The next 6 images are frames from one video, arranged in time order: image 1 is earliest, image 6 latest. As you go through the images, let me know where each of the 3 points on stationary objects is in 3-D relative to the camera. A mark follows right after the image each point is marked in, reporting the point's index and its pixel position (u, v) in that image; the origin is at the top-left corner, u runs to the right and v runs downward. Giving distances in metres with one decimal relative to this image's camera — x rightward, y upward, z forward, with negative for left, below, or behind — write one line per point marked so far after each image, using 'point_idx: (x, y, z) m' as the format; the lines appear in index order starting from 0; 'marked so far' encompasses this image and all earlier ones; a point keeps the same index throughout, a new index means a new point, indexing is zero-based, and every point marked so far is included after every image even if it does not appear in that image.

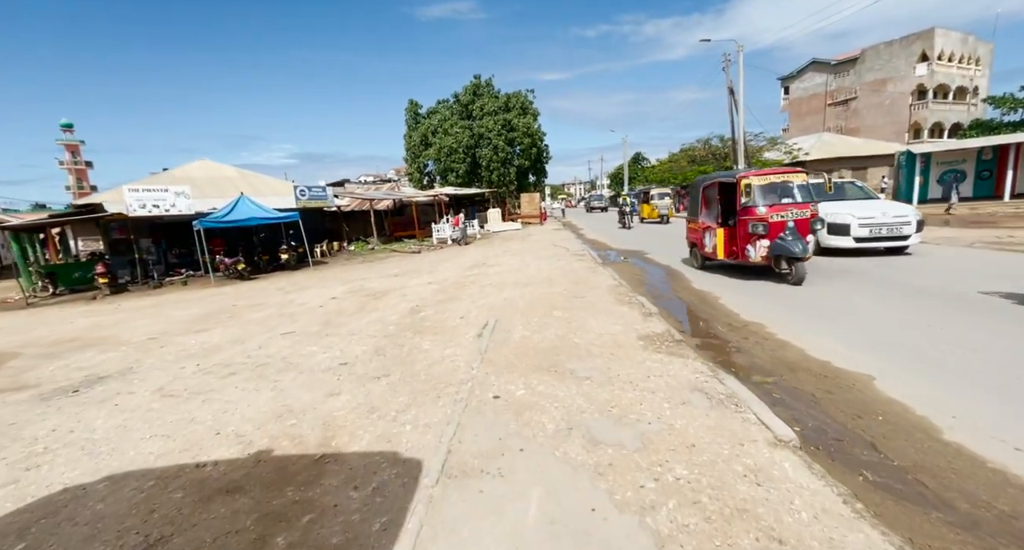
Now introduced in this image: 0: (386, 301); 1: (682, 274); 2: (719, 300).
0: (-2.7, -0.6, +9.1) m
1: (+3.6, 0.0, +8.8) m
2: (+3.1, -0.4, +6.2) m
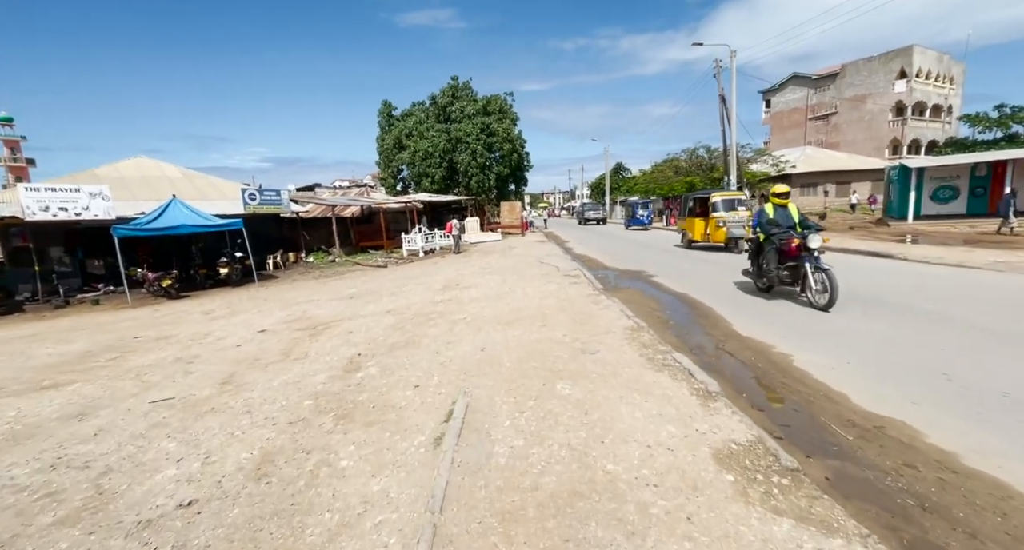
0: (-3.1, -1.1, +6.9) m
1: (+3.3, -0.5, +6.9) m
2: (+2.9, -0.9, +4.3) m
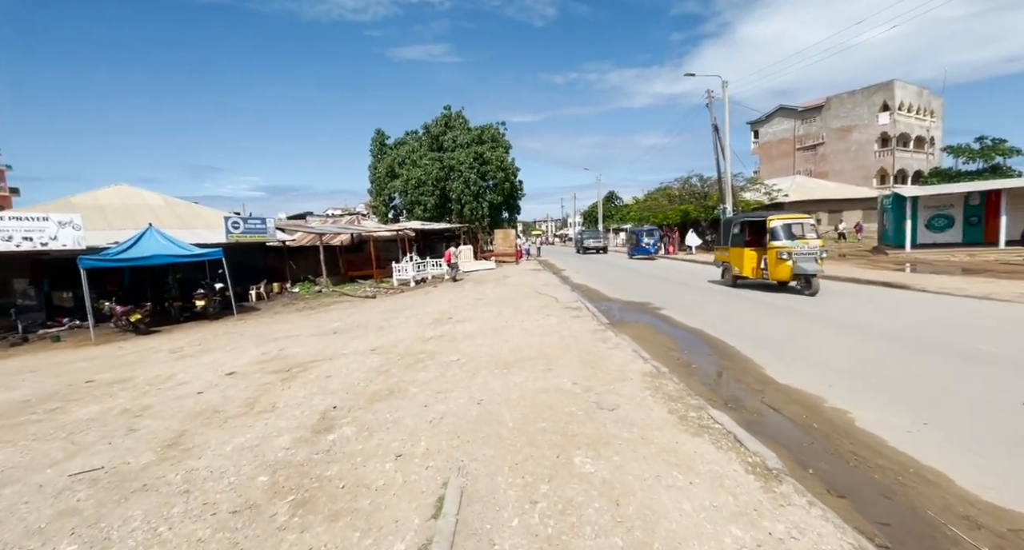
0: (-3.1, -1.6, +6.0) m
1: (+3.3, -1.1, +6.2) m
2: (+2.9, -1.3, +3.6) m
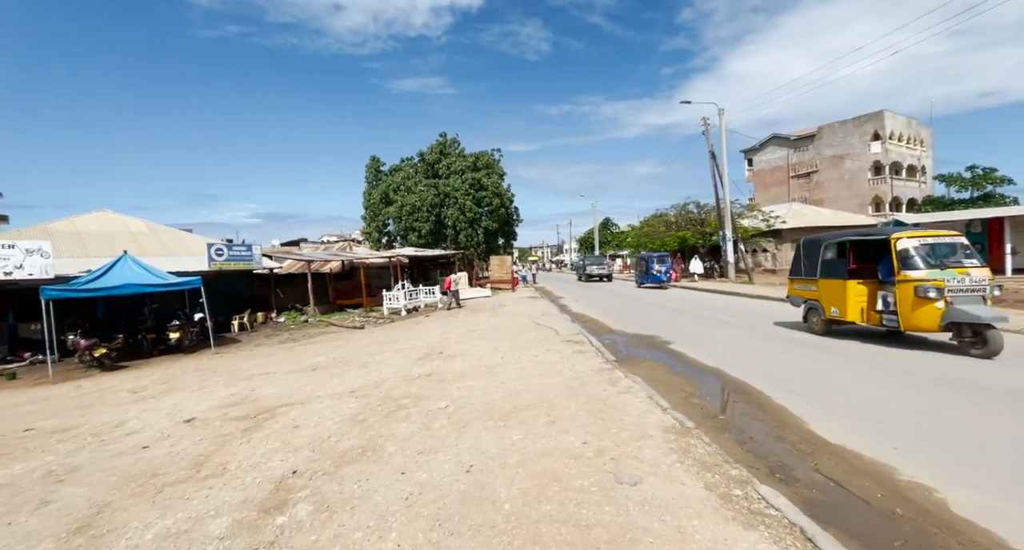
0: (-3.1, -2.1, +5.1) m
1: (+3.2, -1.5, +5.4) m
2: (+2.9, -1.5, +2.8) m
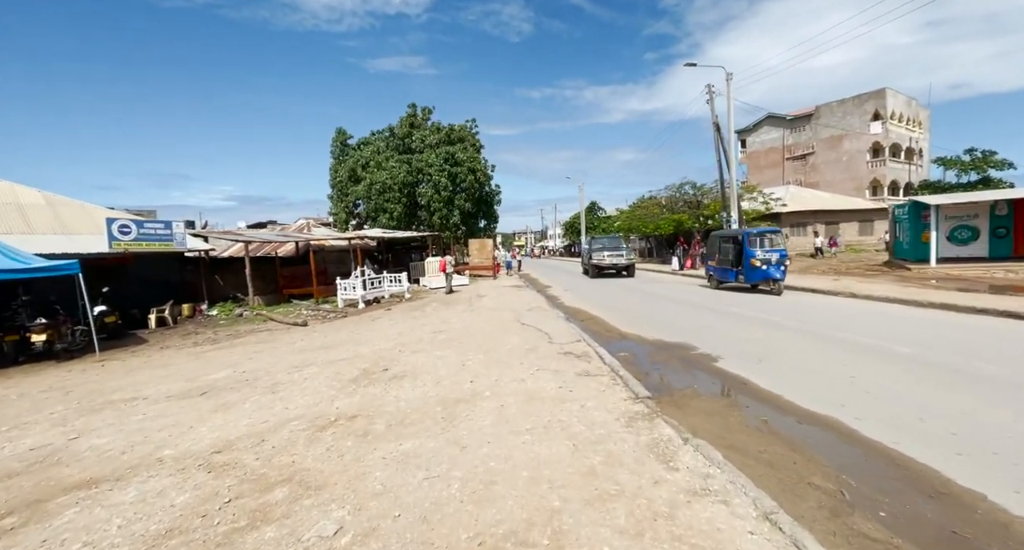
0: (-3.4, -2.0, +2.2) m
1: (+3.0, -1.4, +2.7) m
2: (+2.8, -1.5, +0.1) m
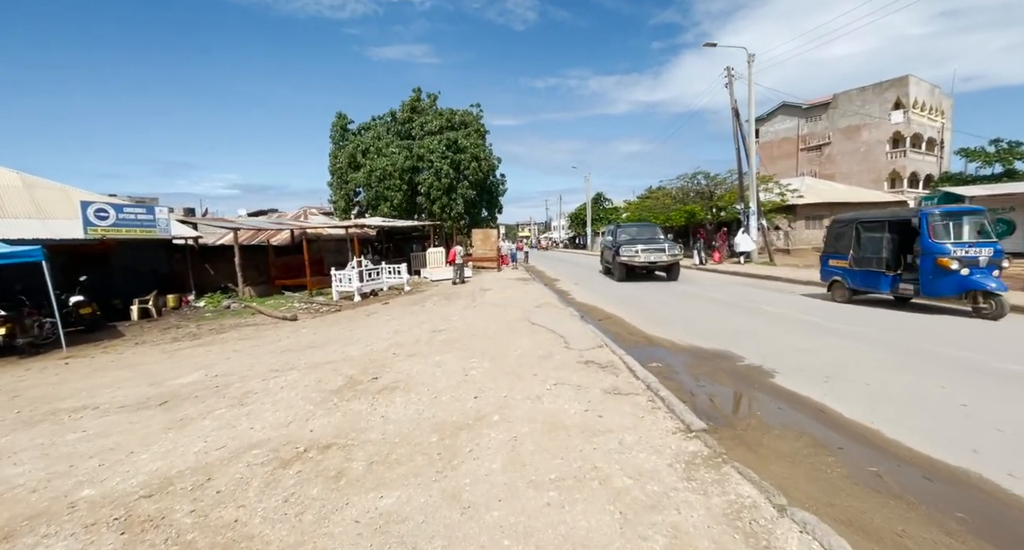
0: (-3.2, -1.9, +1.2) m
1: (+3.1, -1.4, +1.6) m
2: (+2.9, -1.6, -1.0) m
